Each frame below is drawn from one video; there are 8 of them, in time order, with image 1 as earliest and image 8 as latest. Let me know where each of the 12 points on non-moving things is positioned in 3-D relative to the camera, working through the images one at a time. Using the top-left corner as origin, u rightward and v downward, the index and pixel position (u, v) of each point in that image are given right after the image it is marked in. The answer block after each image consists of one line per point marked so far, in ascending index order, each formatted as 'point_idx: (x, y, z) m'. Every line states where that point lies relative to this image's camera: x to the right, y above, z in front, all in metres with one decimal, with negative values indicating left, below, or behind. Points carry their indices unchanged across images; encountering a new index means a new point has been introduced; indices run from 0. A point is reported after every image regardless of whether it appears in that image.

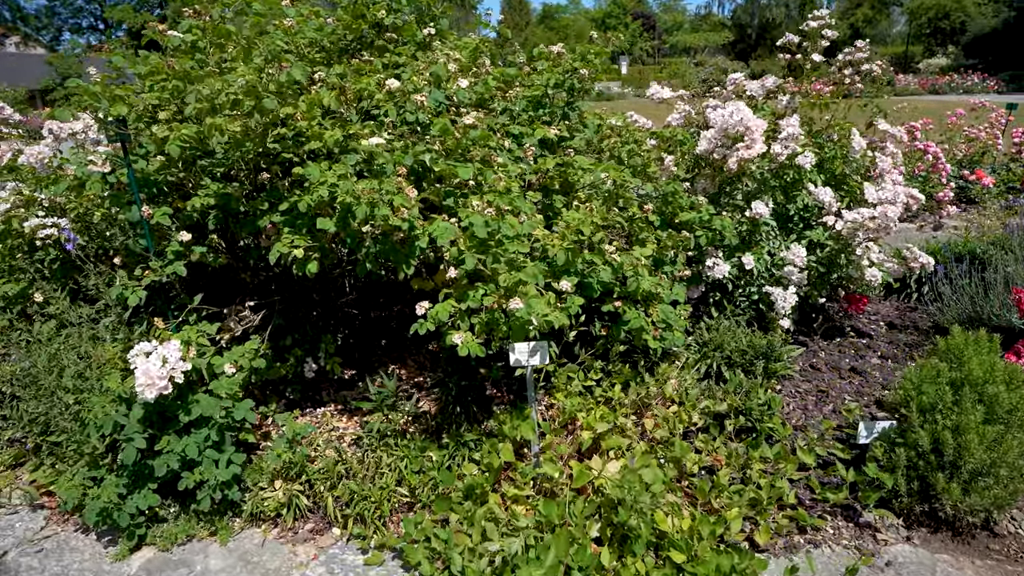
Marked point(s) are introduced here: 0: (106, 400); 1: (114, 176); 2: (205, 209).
0: (-2.5, -0.7, +2.5) m
1: (-2.6, +0.7, +2.6) m
2: (-2.0, +0.5, +2.6) m
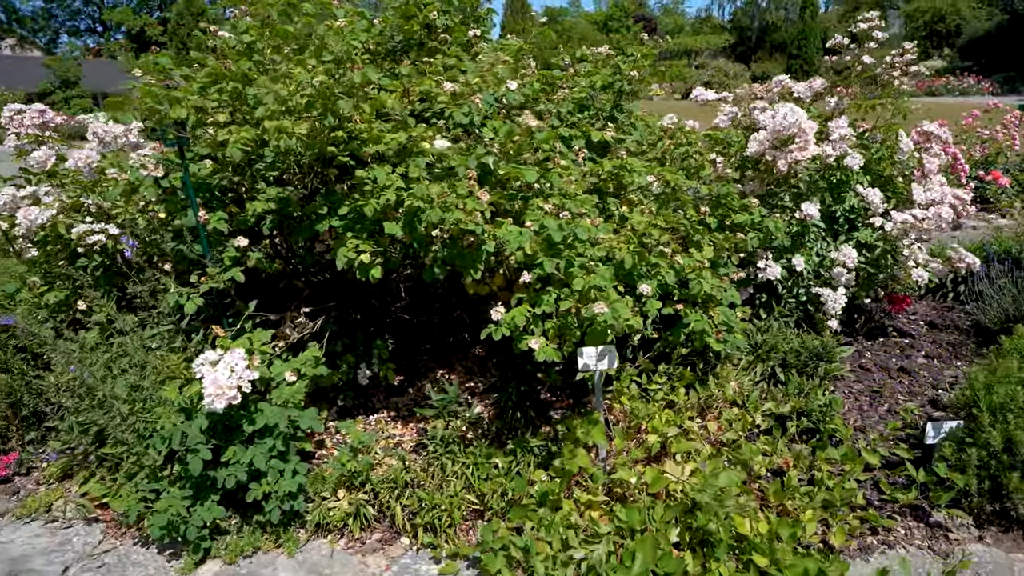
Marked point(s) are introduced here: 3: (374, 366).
0: (-2.1, -0.7, +2.4) m
1: (-2.2, +0.7, +2.6) m
2: (-1.6, +0.5, +2.6) m
3: (-1.0, -0.6, +2.9) m
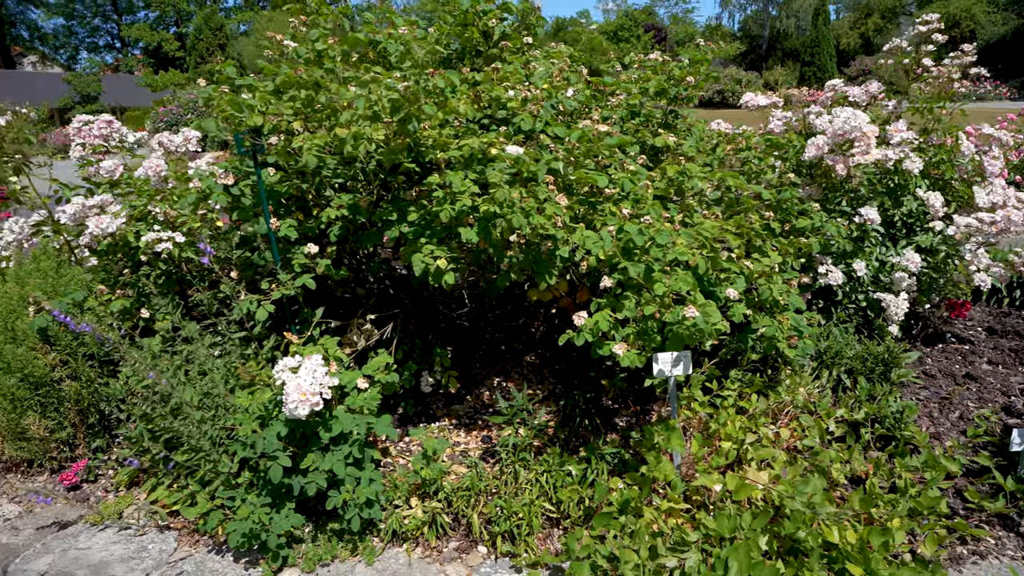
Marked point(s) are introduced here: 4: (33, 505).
0: (-1.6, -0.8, +2.4) m
1: (-1.8, +0.6, +2.6) m
2: (-1.2, +0.4, +2.6) m
3: (-0.5, -0.6, +2.9) m
4: (-3.2, -1.4, +2.7) m
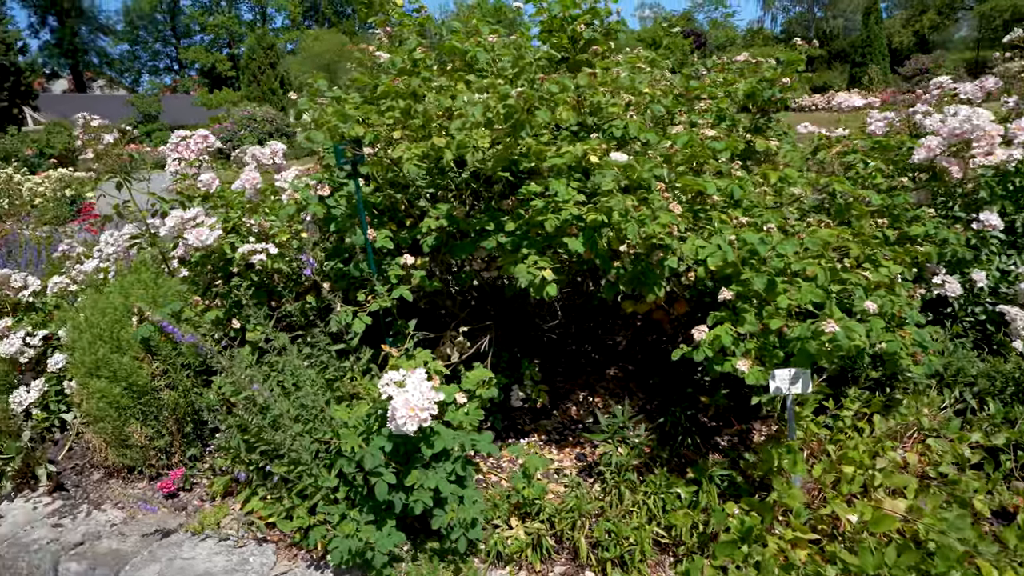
0: (-1.0, -0.8, +2.4) m
1: (-1.2, +0.6, +2.6) m
2: (-0.6, +0.4, +2.6) m
3: (+0.1, -0.7, +2.8) m
4: (-2.6, -1.5, +2.8) m
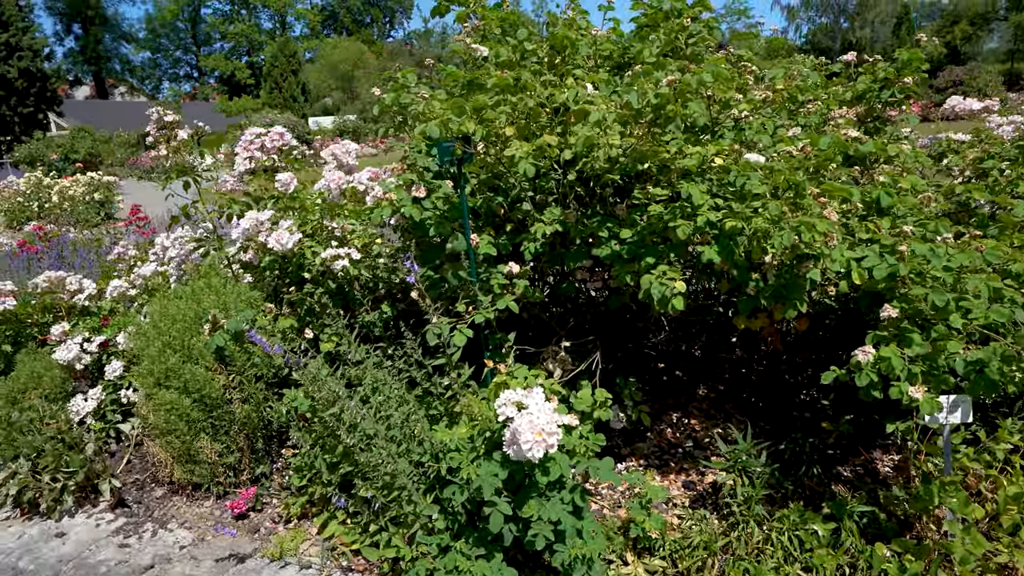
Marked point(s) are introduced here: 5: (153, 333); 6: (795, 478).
0: (-0.4, -0.9, +2.2) m
1: (-0.5, +0.5, +2.4) m
2: (+0.1, +0.3, +2.4) m
3: (+0.7, -0.8, +2.6) m
4: (-1.9, -1.5, +2.6) m
5: (-2.4, -0.3, +2.7) m
6: (+1.6, -1.1, +2.3) m
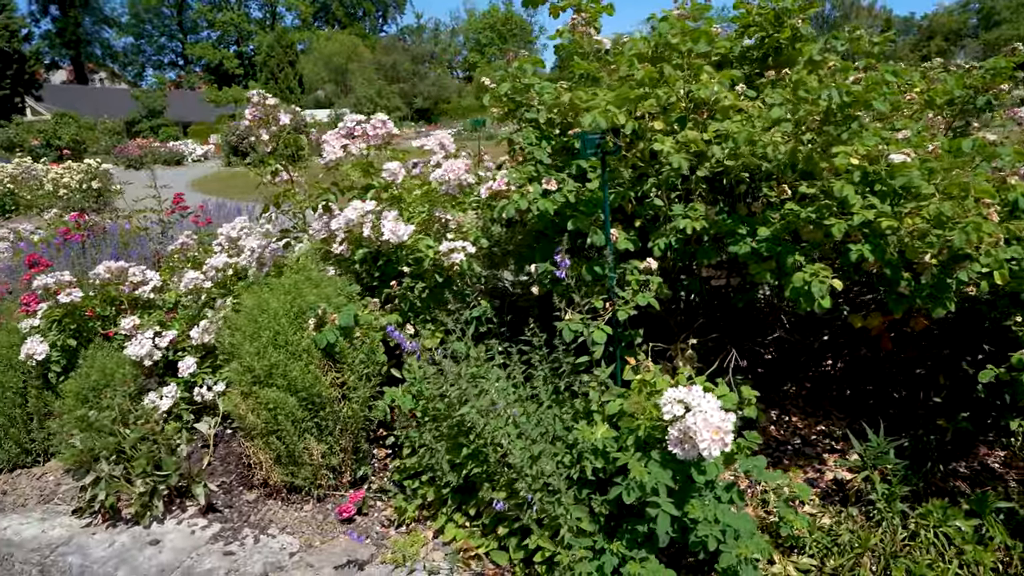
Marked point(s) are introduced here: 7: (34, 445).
0: (+0.4, -0.9, +2.2) m
1: (+0.3, +0.5, +2.4) m
2: (+0.9, +0.3, +2.4) m
3: (+1.5, -0.8, +2.6) m
4: (-1.2, -1.5, +2.4) m
5: (-1.7, -0.3, +2.6) m
6: (+2.4, -1.1, +2.4) m
7: (-3.5, -1.2, +3.0) m
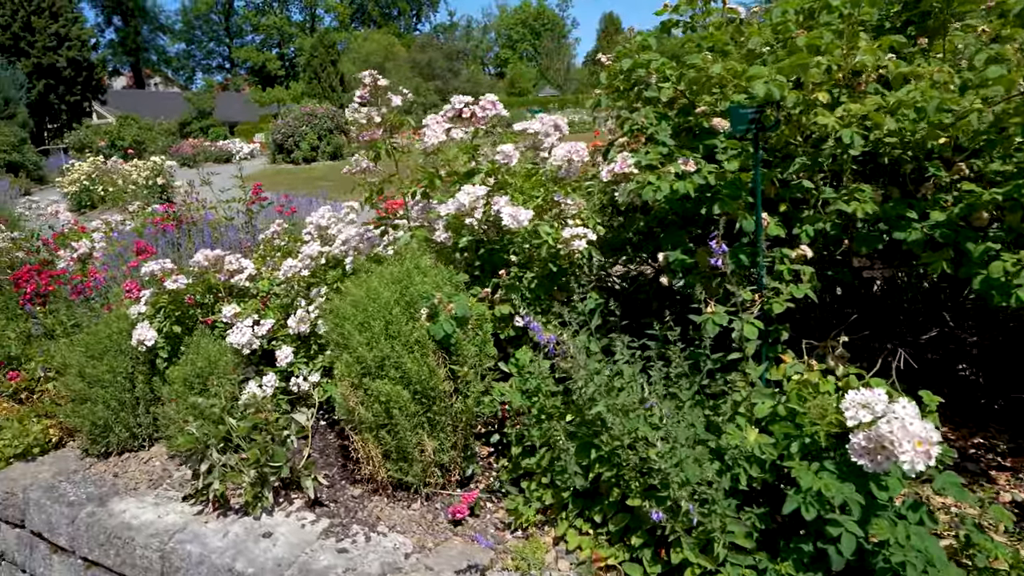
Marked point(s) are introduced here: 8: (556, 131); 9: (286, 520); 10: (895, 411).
0: (+1.1, -0.8, +1.9) m
1: (+1.0, +0.6, +2.2) m
2: (+1.6, +0.4, +2.1) m
3: (+2.2, -0.7, +2.3) m
4: (-0.5, -1.4, +2.3) m
5: (-0.9, -0.2, +2.5) m
6: (+3.1, -1.1, +2.0) m
7: (-2.8, -1.1, +3.0) m
8: (+0.3, +1.0, +2.6) m
9: (-1.4, -1.4, +2.4) m
10: (+1.6, -0.5, +1.6) m
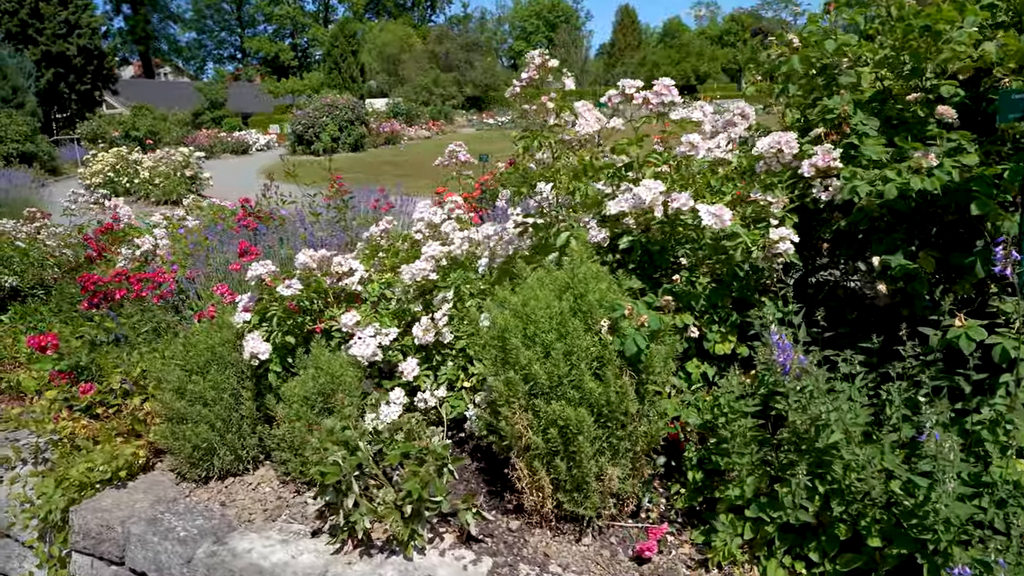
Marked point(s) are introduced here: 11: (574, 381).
0: (+2.1, -0.9, +1.7) m
1: (+2.0, +0.6, +1.9) m
2: (+2.6, +0.3, +1.9) m
3: (+3.2, -0.8, +2.1) m
4: (+0.5, -1.5, +2.1) m
5: (+0.1, -0.2, +2.2) m
6: (+4.1, -1.1, +1.8) m
7: (-1.8, -1.1, +2.7) m
8: (+1.3, +1.0, +2.3) m
9: (-0.3, -1.4, +2.2) m
10: (+2.6, -0.5, +1.4) m
11: (+0.3, -0.5, +2.1) m
